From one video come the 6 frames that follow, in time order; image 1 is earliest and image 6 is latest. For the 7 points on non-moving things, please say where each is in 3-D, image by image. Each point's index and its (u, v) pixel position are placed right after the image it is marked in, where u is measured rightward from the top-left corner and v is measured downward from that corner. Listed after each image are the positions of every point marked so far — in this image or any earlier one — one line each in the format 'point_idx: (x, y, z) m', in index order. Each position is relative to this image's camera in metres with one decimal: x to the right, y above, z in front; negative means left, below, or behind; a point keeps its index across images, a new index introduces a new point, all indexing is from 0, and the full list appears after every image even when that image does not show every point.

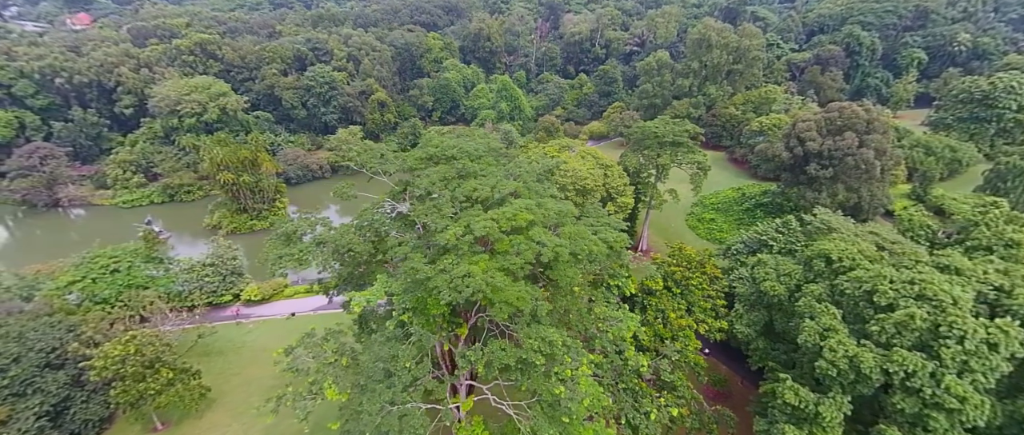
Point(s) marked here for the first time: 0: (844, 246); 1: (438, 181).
0: (+7.5, -0.6, +9.5) m
1: (-1.6, +0.9, +9.4) m
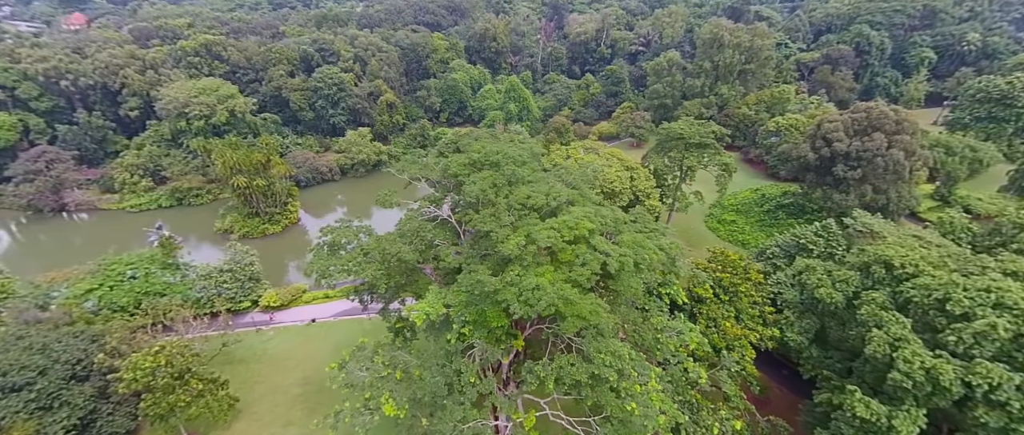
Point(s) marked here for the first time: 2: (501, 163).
0: (+8.6, -0.8, +9.3) m
1: (-0.5, +0.7, +9.2) m
2: (-0.2, +1.3, +10.4) m
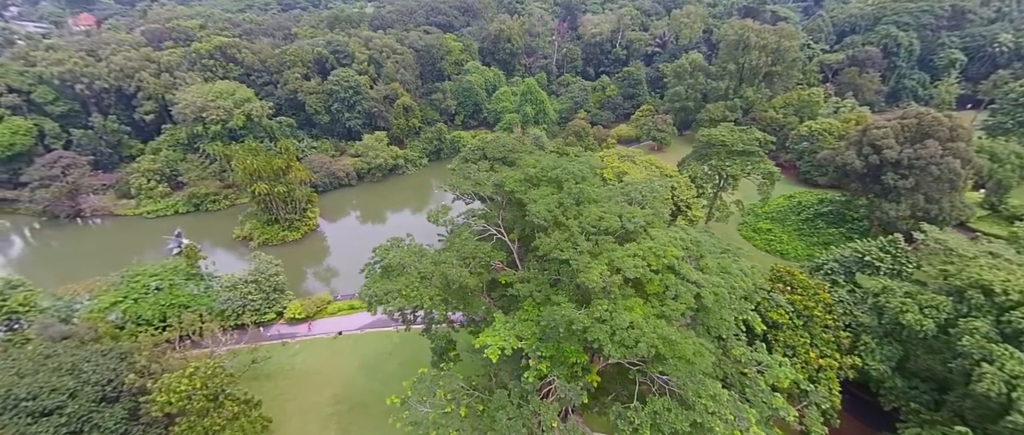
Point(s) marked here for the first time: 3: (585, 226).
0: (+10.0, -1.2, +8.6) m
1: (+0.9, +0.2, +8.6) m
2: (+1.2, +0.9, +9.8) m
3: (+1.4, -0.2, +7.9) m
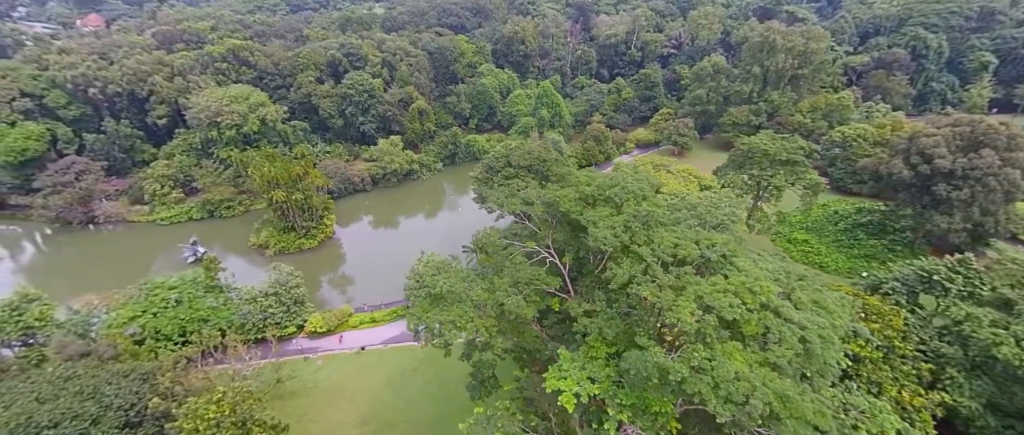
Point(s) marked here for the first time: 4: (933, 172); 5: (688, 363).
0: (+11.2, -1.7, +7.9) m
1: (+2.0, -0.2, +7.9) m
2: (+2.3, +0.4, +9.1) m
3: (+2.6, -0.6, +7.2) m
4: (+16.6, +1.8, +16.6) m
5: (+2.4, -2.0, +5.7) m
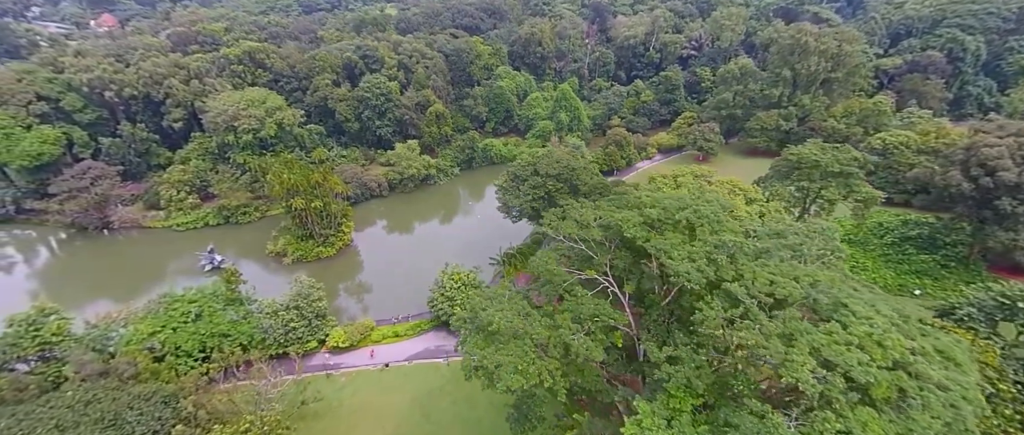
0: (+12.3, -2.3, +6.9) m
1: (+3.2, -0.8, +7.1) m
2: (+3.5, -0.1, +8.3) m
3: (+3.7, -1.2, +6.4) m
4: (+17.8, +1.2, +15.6) m
5: (+3.5, -2.5, +4.9) m
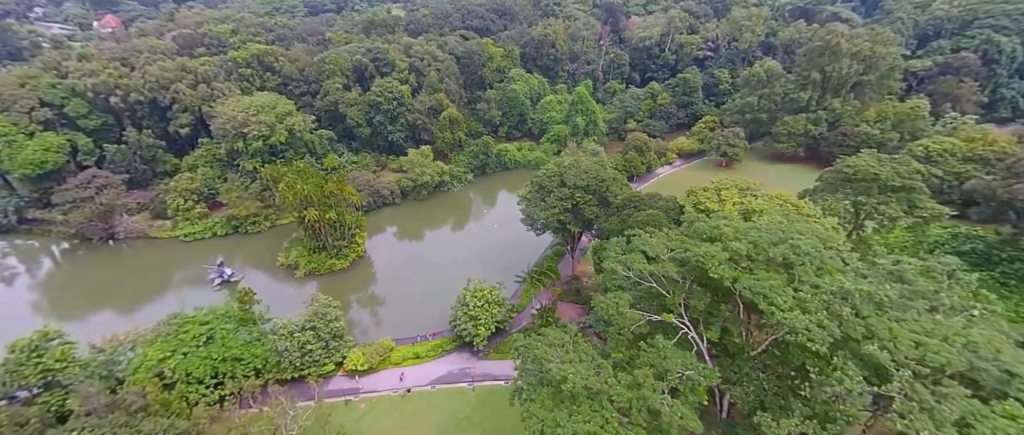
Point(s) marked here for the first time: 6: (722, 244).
0: (+13.5, -2.9, +5.8) m
1: (+4.4, -1.4, +6.0) m
2: (+4.7, -0.7, +7.2) m
3: (+4.9, -1.8, +5.3) m
4: (+19.0, +0.6, +14.4) m
5: (+4.7, -3.1, +3.8) m
6: (+3.8, -0.5, +7.9) m
